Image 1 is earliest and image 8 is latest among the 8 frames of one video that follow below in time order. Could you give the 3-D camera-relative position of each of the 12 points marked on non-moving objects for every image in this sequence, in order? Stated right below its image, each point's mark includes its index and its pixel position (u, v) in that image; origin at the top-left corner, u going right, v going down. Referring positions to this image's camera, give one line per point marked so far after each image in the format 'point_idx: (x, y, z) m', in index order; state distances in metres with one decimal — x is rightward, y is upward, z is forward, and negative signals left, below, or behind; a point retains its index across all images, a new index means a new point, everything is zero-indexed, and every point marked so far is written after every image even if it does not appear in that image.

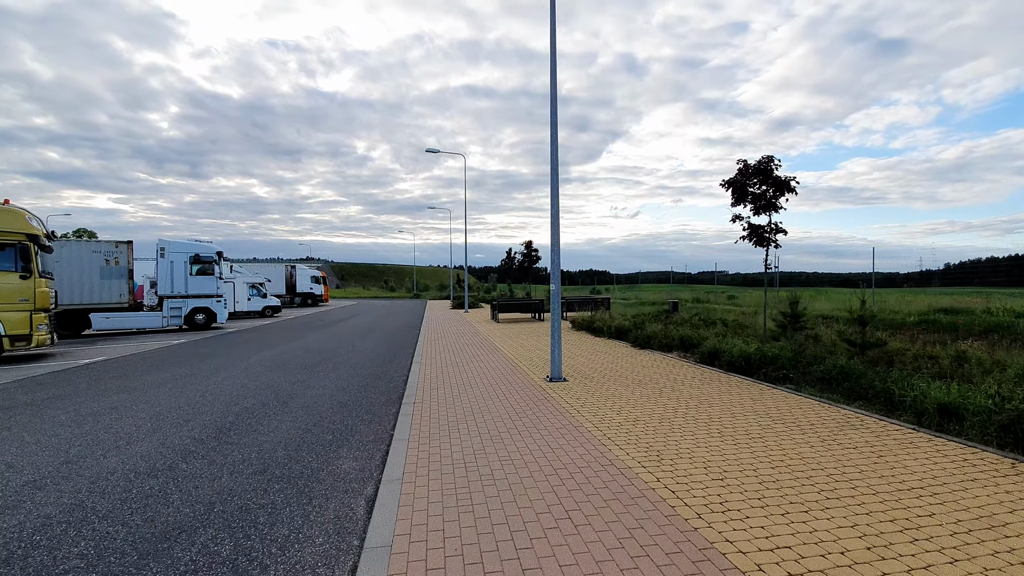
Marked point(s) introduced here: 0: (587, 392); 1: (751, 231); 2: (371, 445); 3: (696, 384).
0: (+1.2, -1.6, +7.8) m
1: (+5.4, +1.3, +11.2) m
2: (-1.6, -1.8, +5.5) m
3: (+3.0, -1.6, +8.1) m
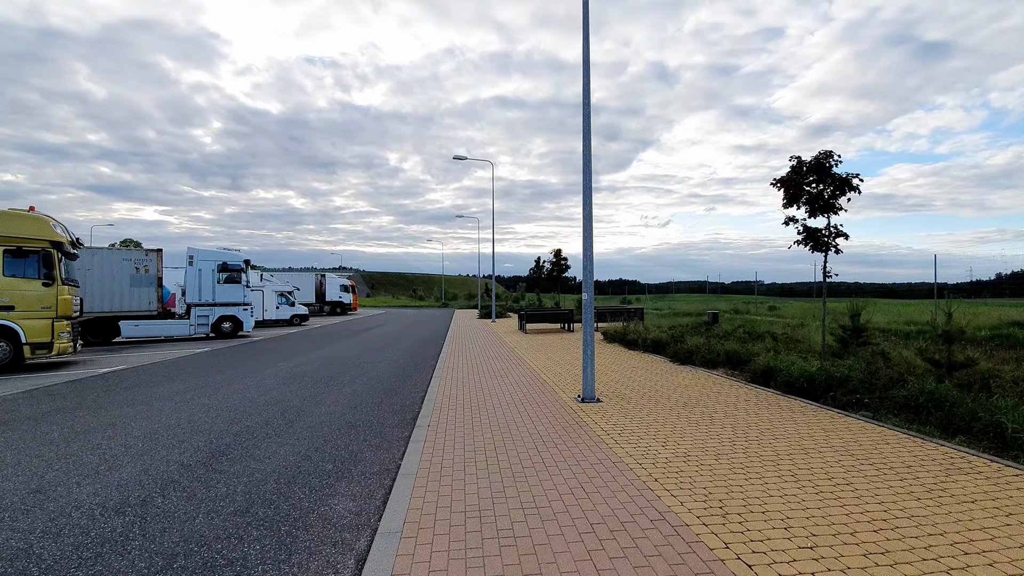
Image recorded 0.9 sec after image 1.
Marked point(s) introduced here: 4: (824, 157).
0: (+1.5, -1.7, +6.9) m
1: (+6.0, +1.1, +10.1) m
2: (-1.3, -1.8, +4.8) m
3: (+3.4, -1.7, +7.1) m
4: (+6.2, +2.6, +9.8) m
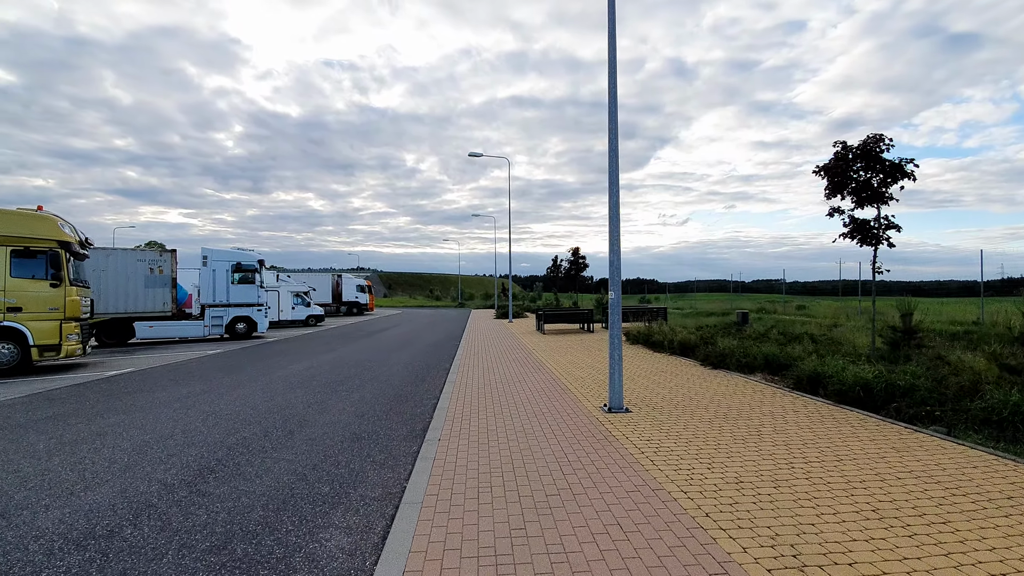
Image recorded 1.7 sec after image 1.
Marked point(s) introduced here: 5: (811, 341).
0: (+1.8, -1.7, +6.1) m
1: (+6.4, +1.1, +9.2) m
2: (-1.2, -1.8, +4.1) m
3: (+3.7, -1.7, +6.3) m
4: (+6.6, +2.6, +8.9) m
5: (+7.0, -1.2, +11.5) m
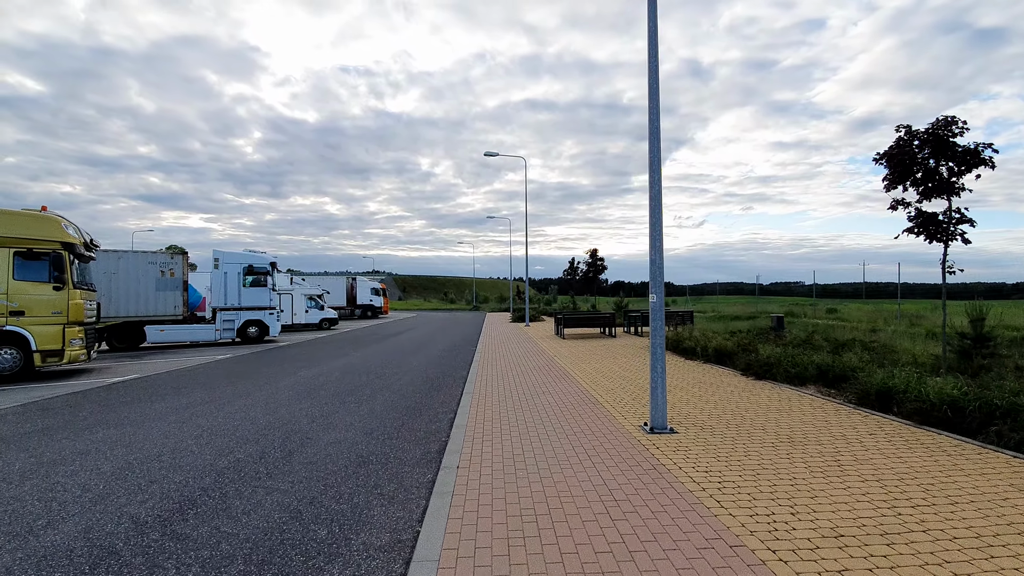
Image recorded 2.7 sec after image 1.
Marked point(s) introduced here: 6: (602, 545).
0: (+2.1, -1.7, +5.3) m
1: (+6.8, +1.1, +8.2) m
2: (-0.9, -1.8, +3.3) m
3: (+4.0, -1.7, +5.3) m
4: (+6.9, +2.6, +8.0) m
5: (+7.4, -1.3, +10.5) m
6: (+0.6, -1.7, +3.4) m
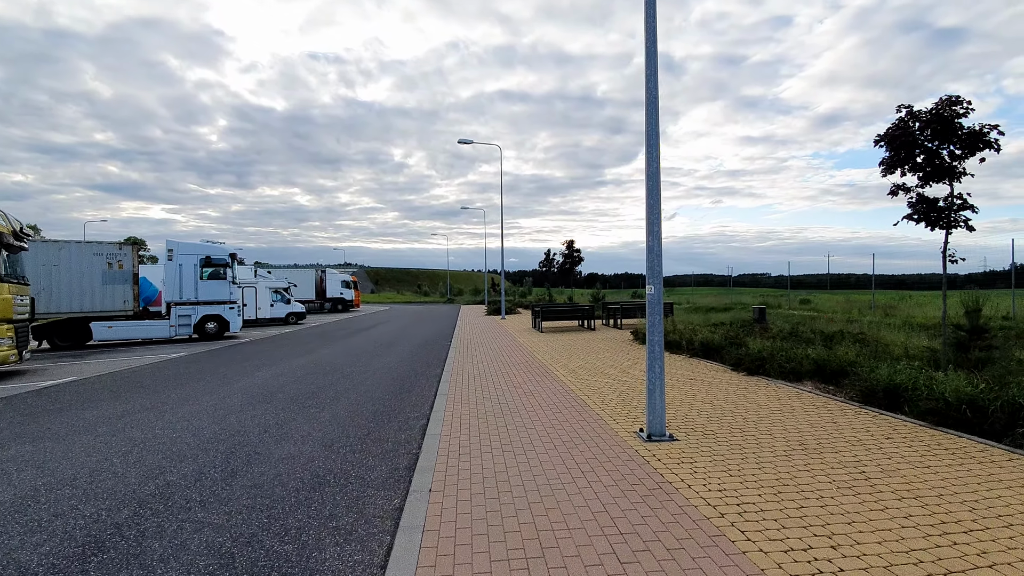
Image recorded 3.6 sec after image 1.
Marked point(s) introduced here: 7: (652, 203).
0: (+1.9, -1.6, +4.7) m
1: (+6.4, +1.3, +7.8) m
2: (-1.0, -1.8, +2.6) m
3: (+3.8, -1.6, +4.8) m
4: (+6.6, +2.8, +7.5) m
5: (+7.0, -1.1, +10.1) m
6: (+0.5, -1.7, +2.7) m
7: (+1.5, +0.9, +5.4) m
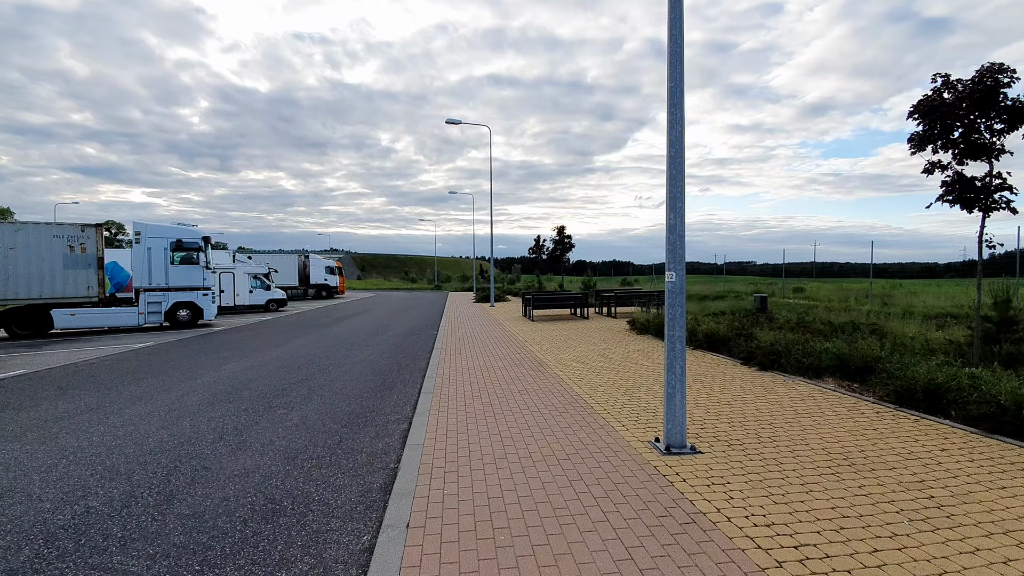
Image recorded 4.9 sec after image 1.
0: (+1.9, -1.5, +3.9) m
1: (+6.3, +1.4, +7.1) m
2: (-1.0, -1.7, +1.8) m
3: (+3.8, -1.5, +4.1) m
4: (+6.5, +2.9, +6.8) m
5: (+6.8, -0.9, +9.5) m
6: (+0.6, -1.6, +2.0) m
7: (+1.5, +1.0, +4.6) m
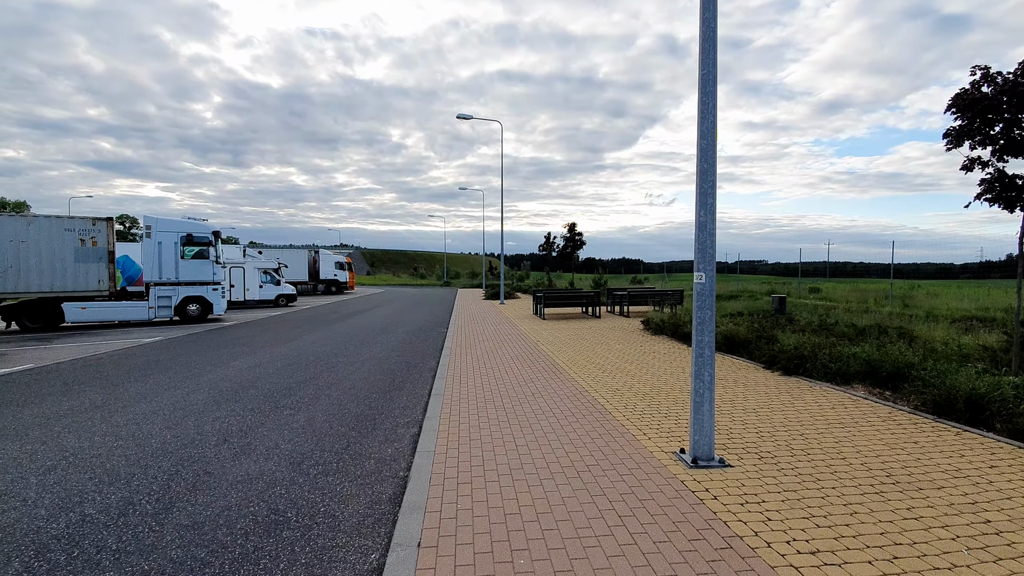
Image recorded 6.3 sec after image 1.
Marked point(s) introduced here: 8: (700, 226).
0: (+2.0, -1.6, +3.6) m
1: (+6.6, +1.4, +6.7) m
2: (-0.9, -1.7, +1.6) m
3: (+3.9, -1.5, +3.8) m
4: (+6.8, +2.9, +6.4) m
5: (+7.1, -0.9, +9.1) m
6: (+0.7, -1.7, +1.7) m
7: (+1.7, +1.0, +4.3) m
8: (+1.6, +0.5, +4.3) m
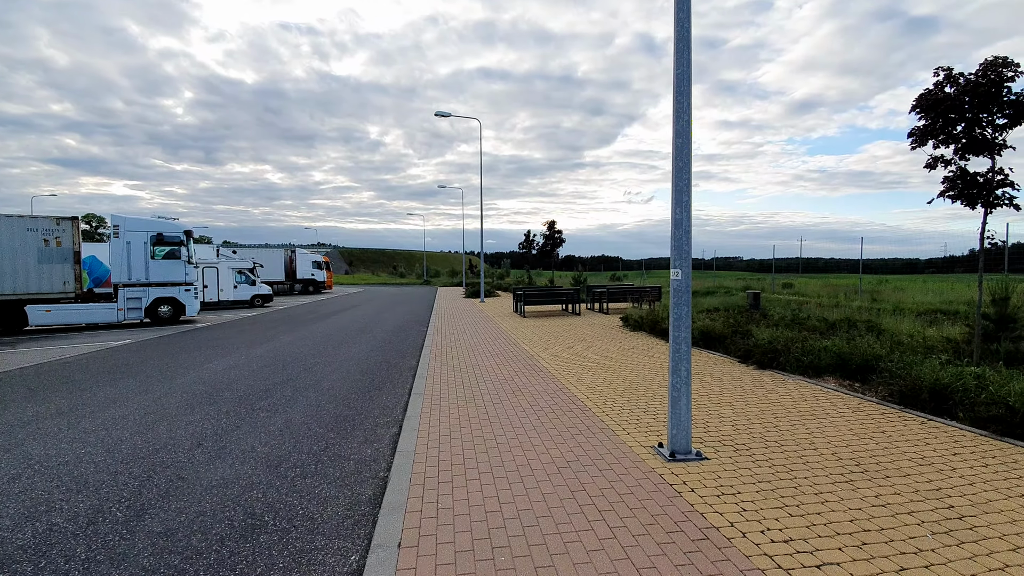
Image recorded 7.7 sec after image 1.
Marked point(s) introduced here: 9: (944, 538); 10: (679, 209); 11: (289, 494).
0: (+1.9, -1.5, +3.7) m
1: (+6.3, +1.5, +7.0) m
2: (-0.9, -1.7, +1.5) m
3: (+3.7, -1.5, +4.0) m
4: (+6.5, +3.0, +6.6) m
5: (+6.7, -0.8, +9.4) m
6: (+0.6, -1.6, +1.7) m
7: (+1.5, +1.1, +4.3) m
8: (+1.4, +0.6, +4.4) m
9: (+2.6, -1.6, +3.1) m
10: (+1.4, +0.7, +4.3) m
11: (-1.8, -1.6, +4.0) m
